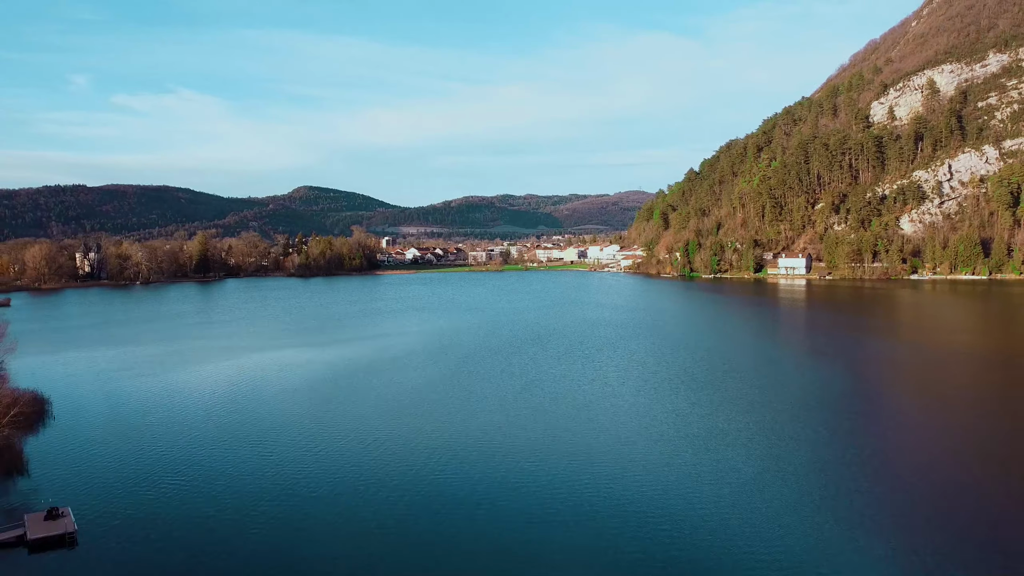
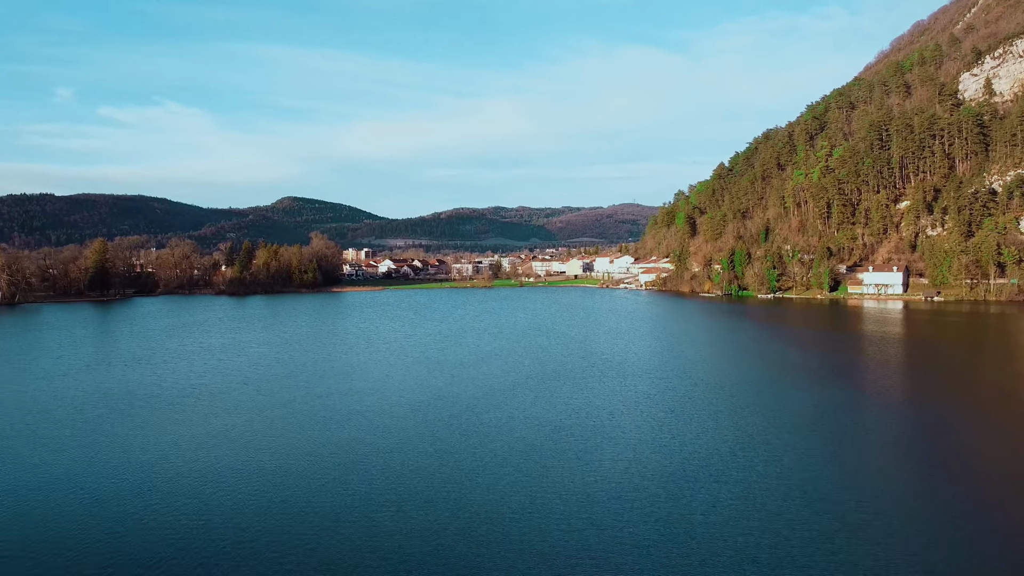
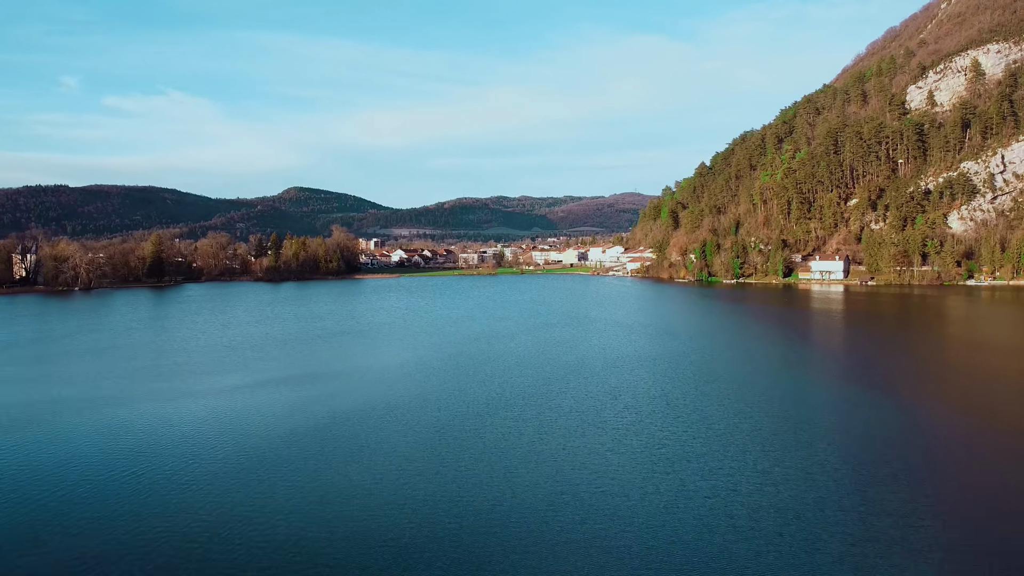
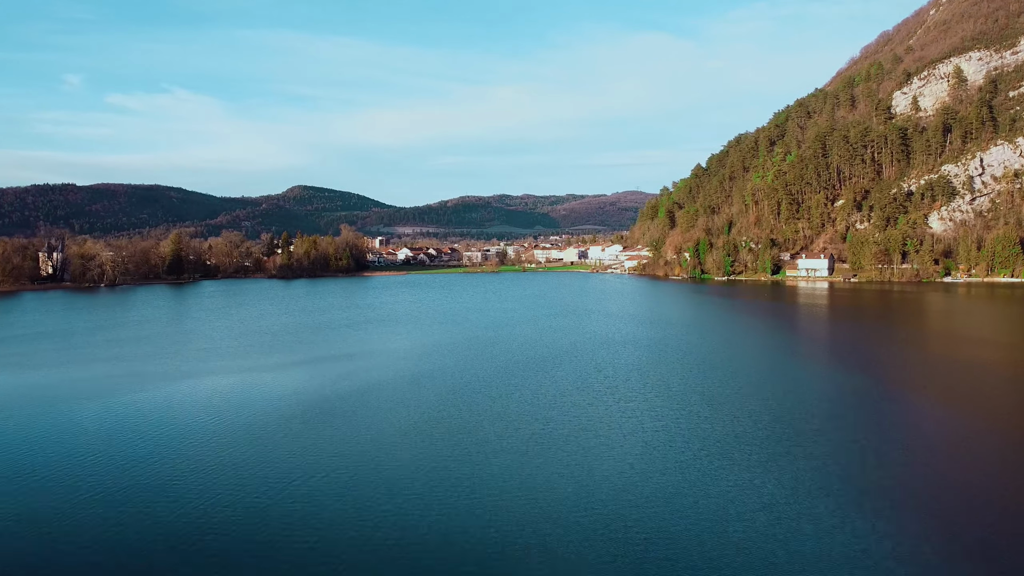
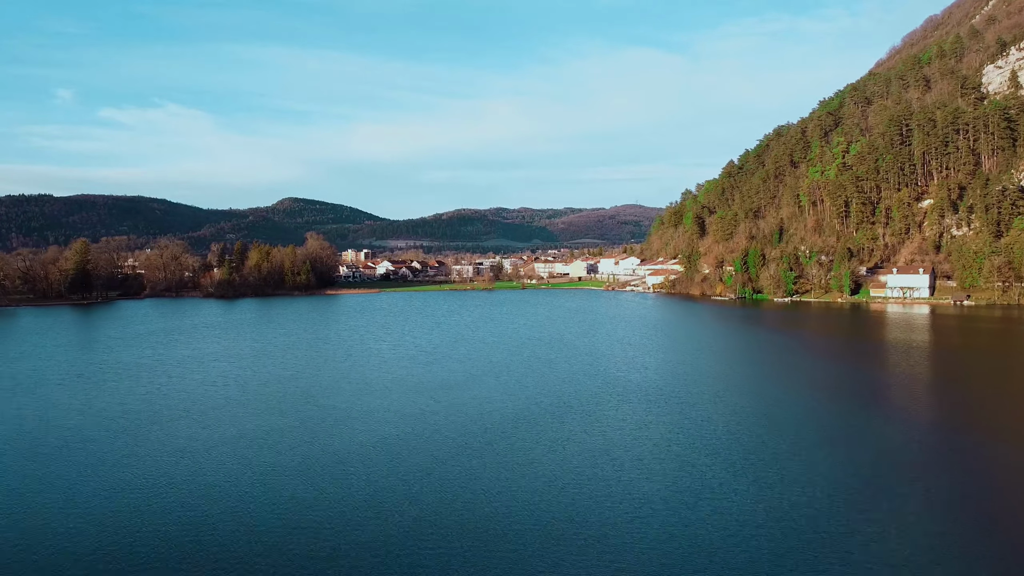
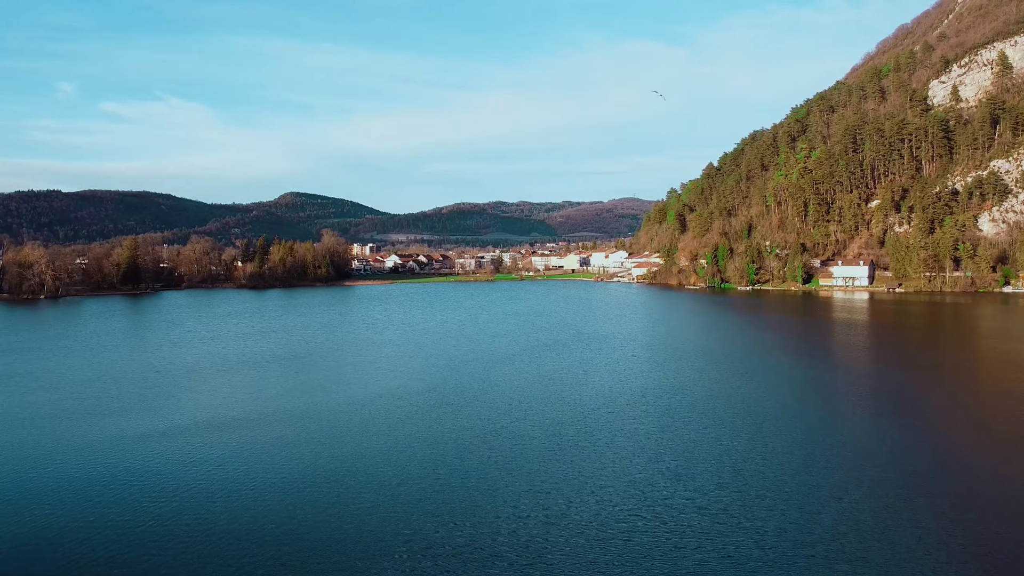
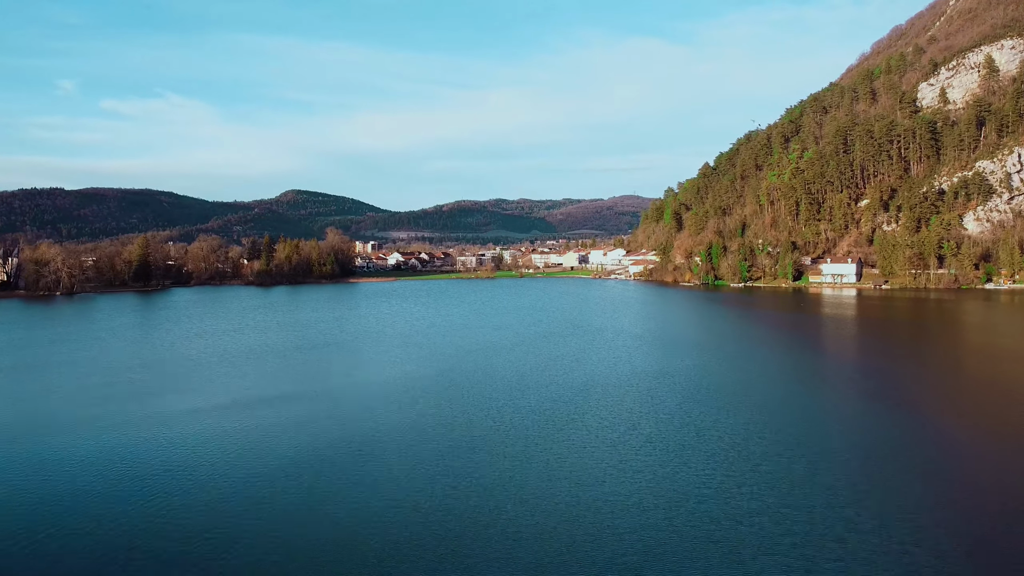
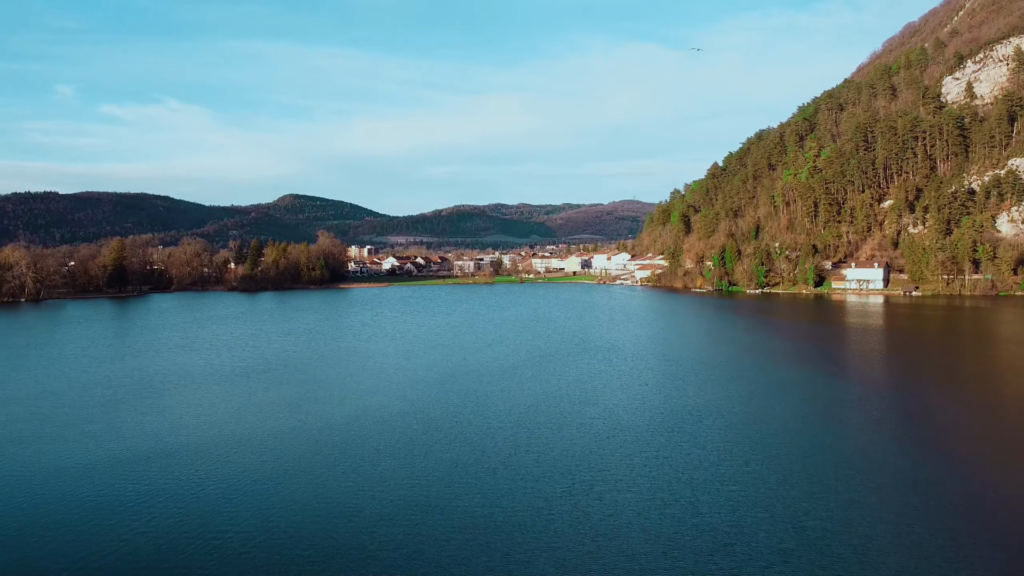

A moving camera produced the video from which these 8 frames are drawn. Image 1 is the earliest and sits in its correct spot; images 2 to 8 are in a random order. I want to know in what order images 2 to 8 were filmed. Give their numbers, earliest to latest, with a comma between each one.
4, 3, 7, 6, 8, 2, 5
